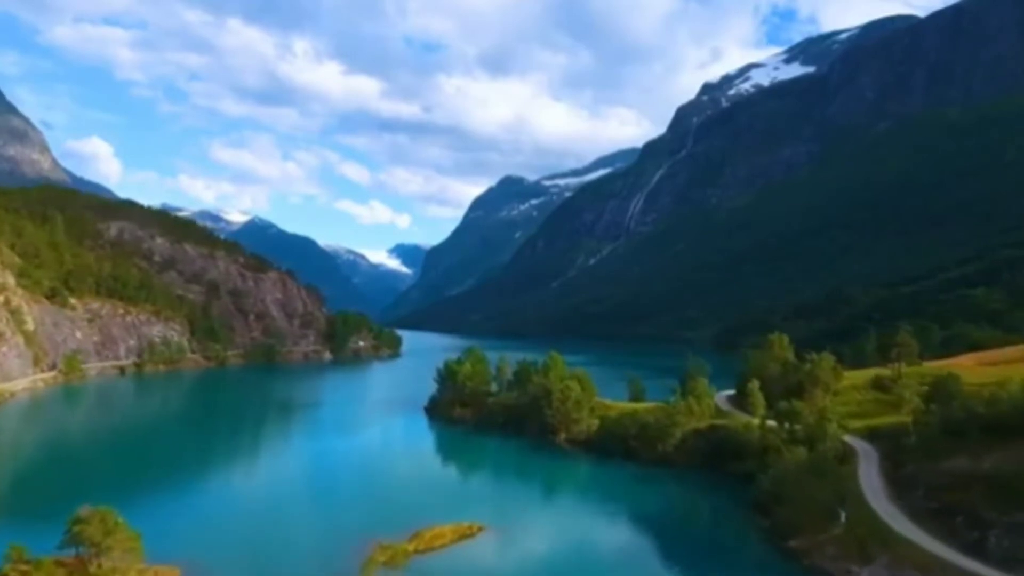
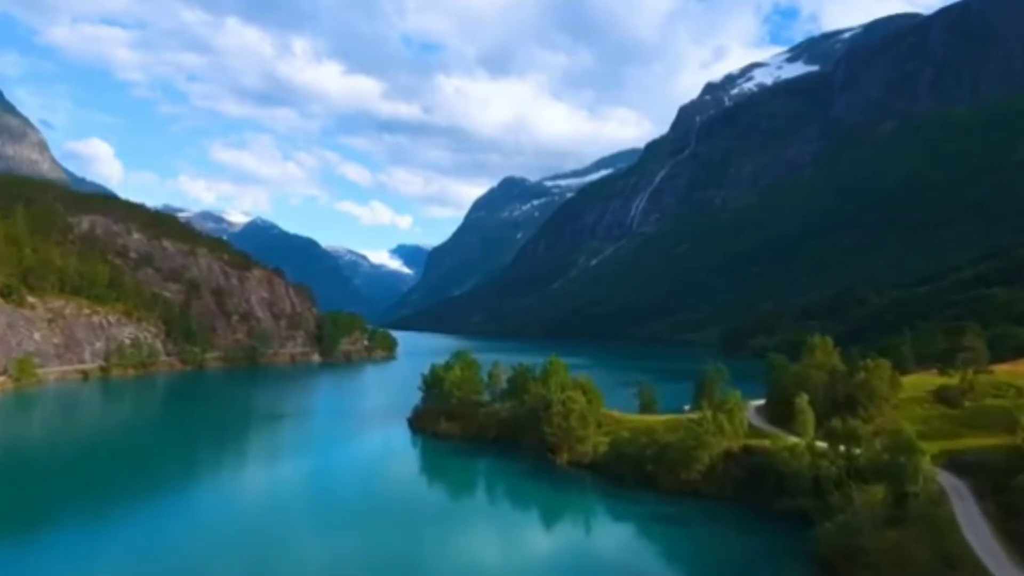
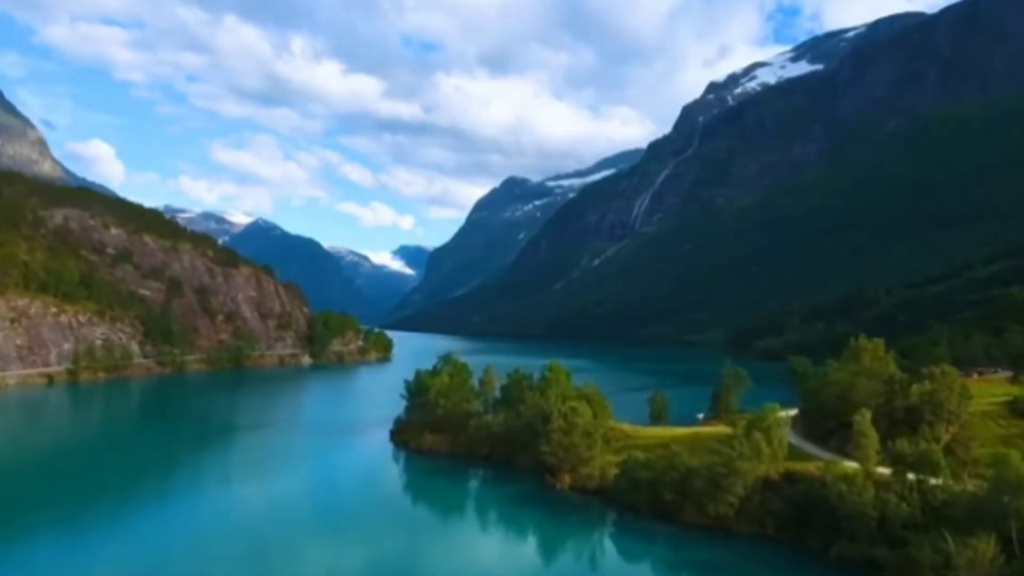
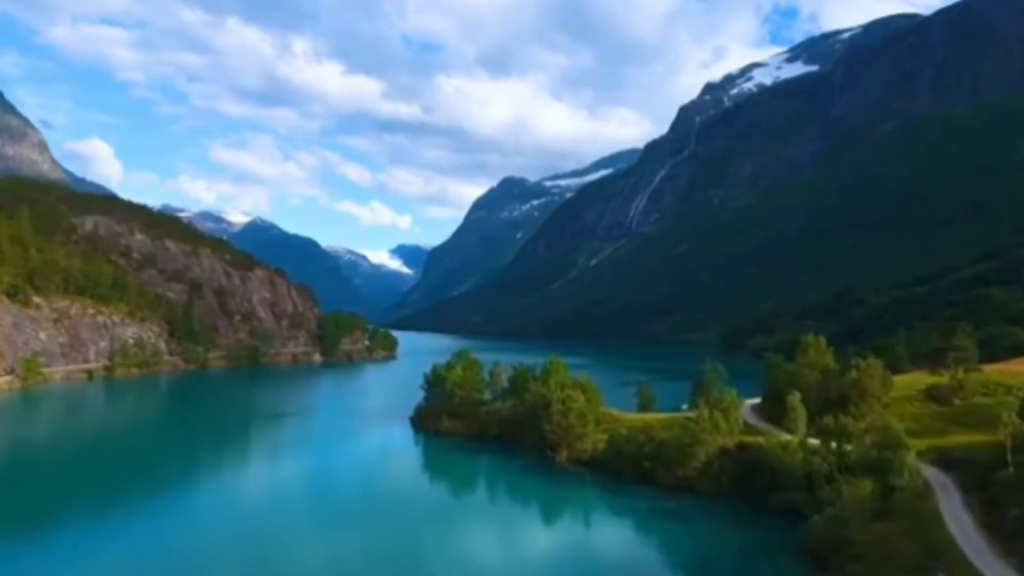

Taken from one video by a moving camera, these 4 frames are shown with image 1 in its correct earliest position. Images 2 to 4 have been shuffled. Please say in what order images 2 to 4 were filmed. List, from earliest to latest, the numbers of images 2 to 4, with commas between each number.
4, 2, 3
